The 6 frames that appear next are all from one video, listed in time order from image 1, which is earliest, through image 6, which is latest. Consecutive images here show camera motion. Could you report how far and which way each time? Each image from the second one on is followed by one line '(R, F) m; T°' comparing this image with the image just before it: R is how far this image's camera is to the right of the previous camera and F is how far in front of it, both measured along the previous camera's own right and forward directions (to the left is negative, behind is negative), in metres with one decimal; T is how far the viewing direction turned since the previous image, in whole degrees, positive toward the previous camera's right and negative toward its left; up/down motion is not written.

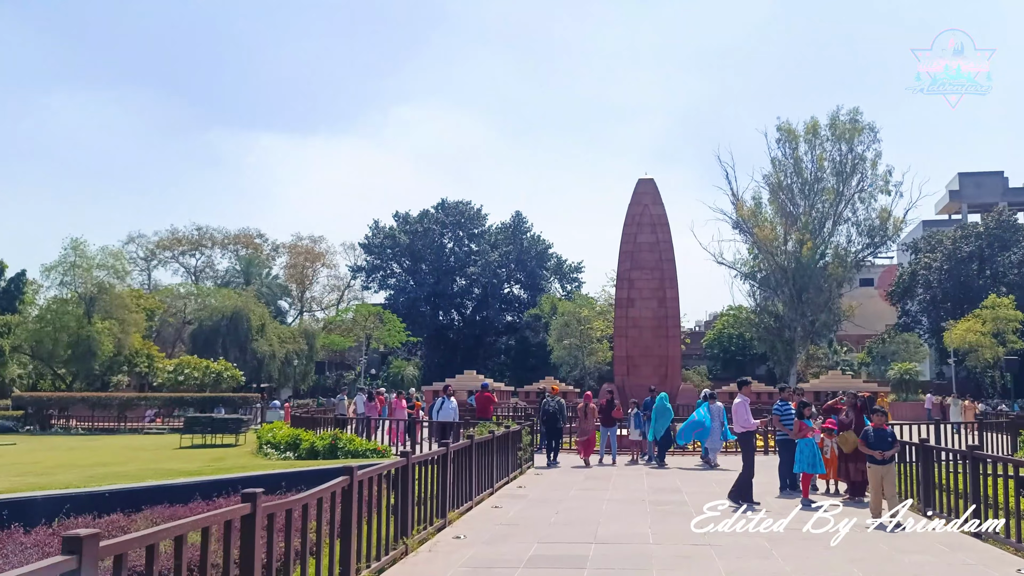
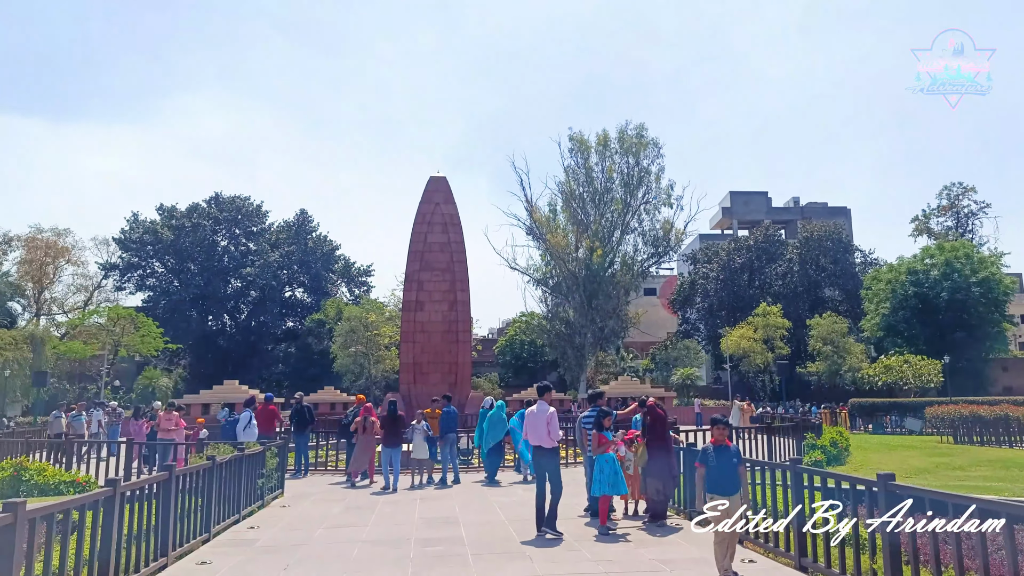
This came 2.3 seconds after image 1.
(+1.0, +2.3) m; +16°
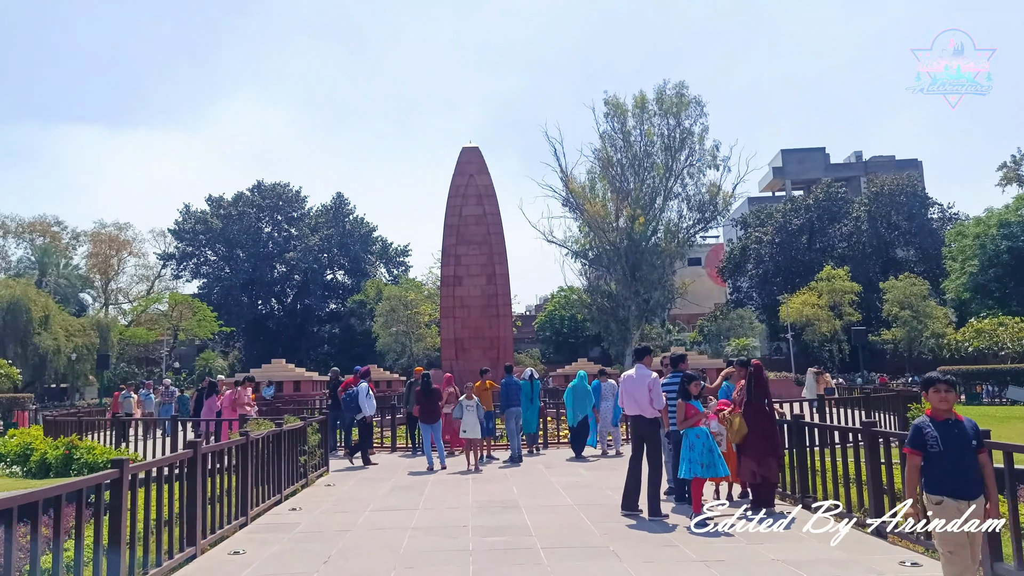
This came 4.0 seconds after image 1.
(-0.3, +1.2) m; -3°
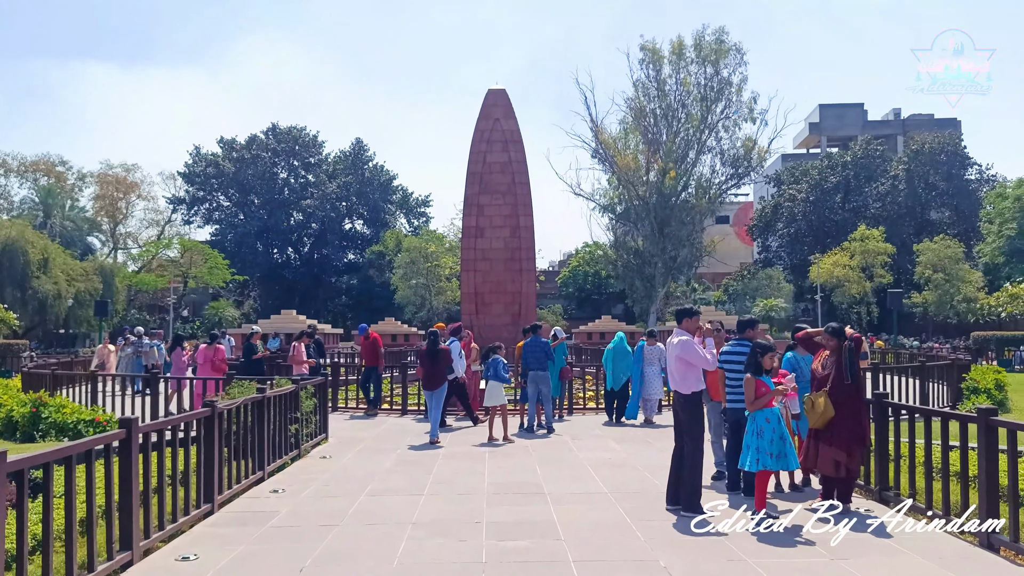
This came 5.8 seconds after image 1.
(-0.1, +1.4) m; -2°
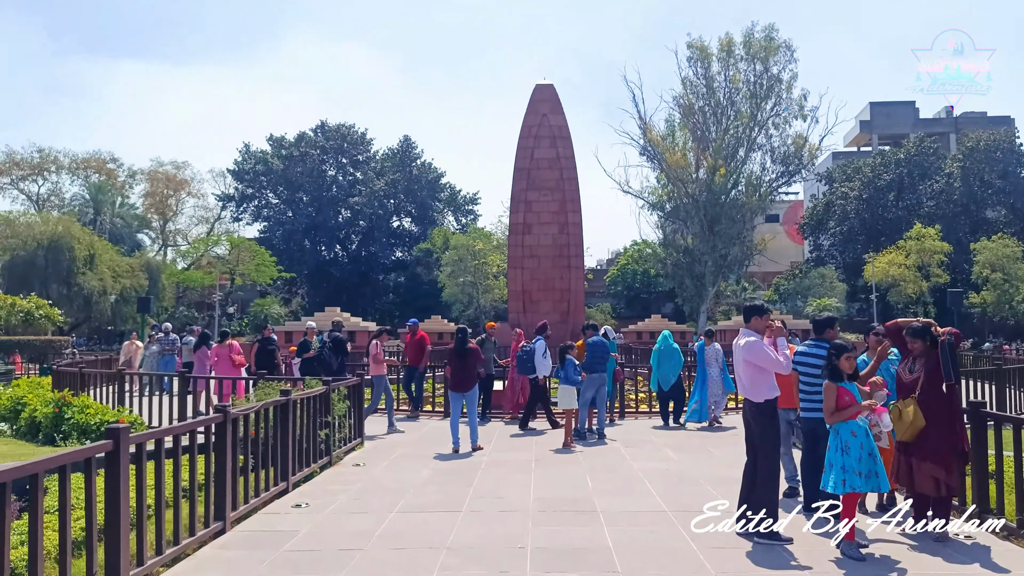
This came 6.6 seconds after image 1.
(0.0, +0.6) m; -4°
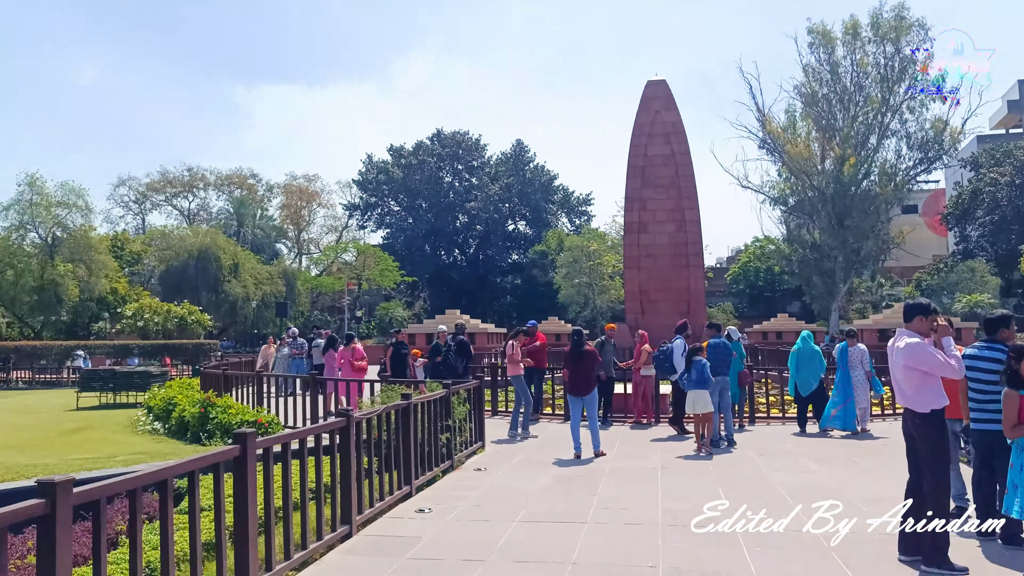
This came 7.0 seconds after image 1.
(-0.1, +0.2) m; -9°
